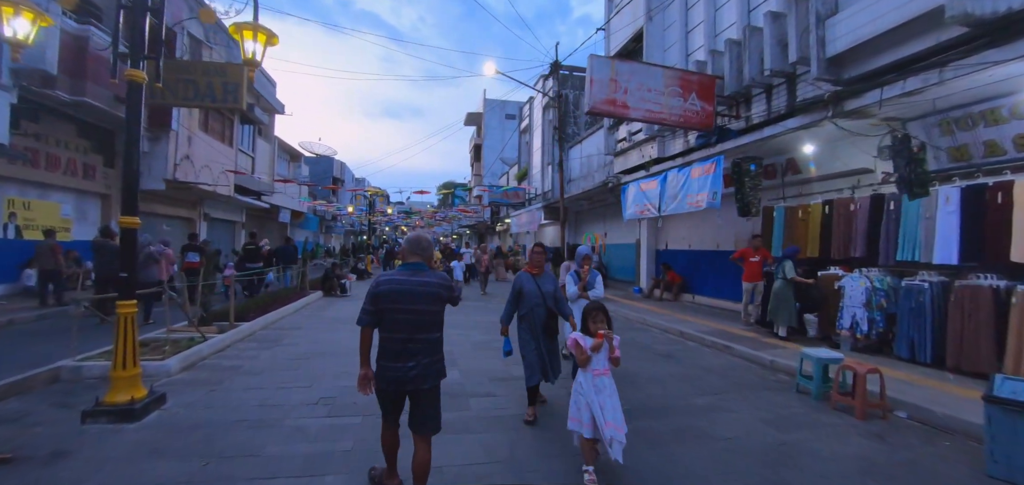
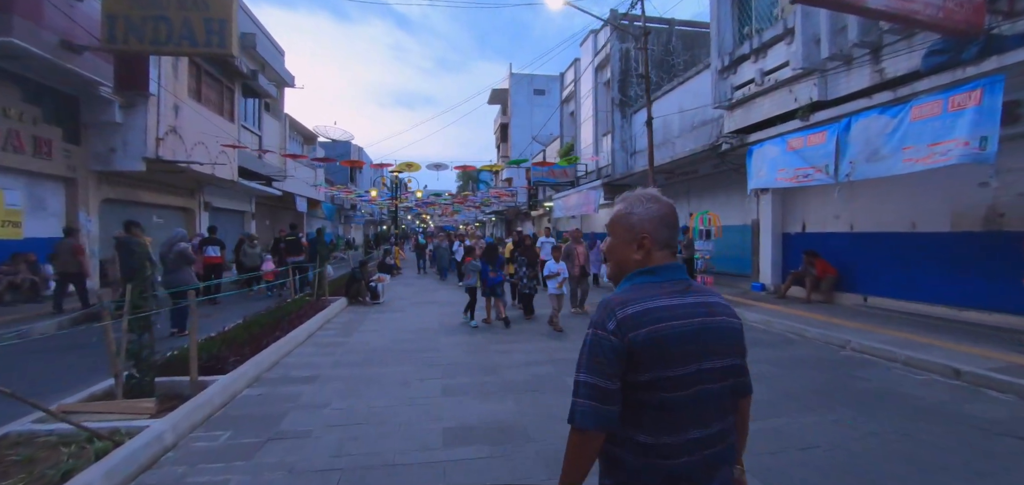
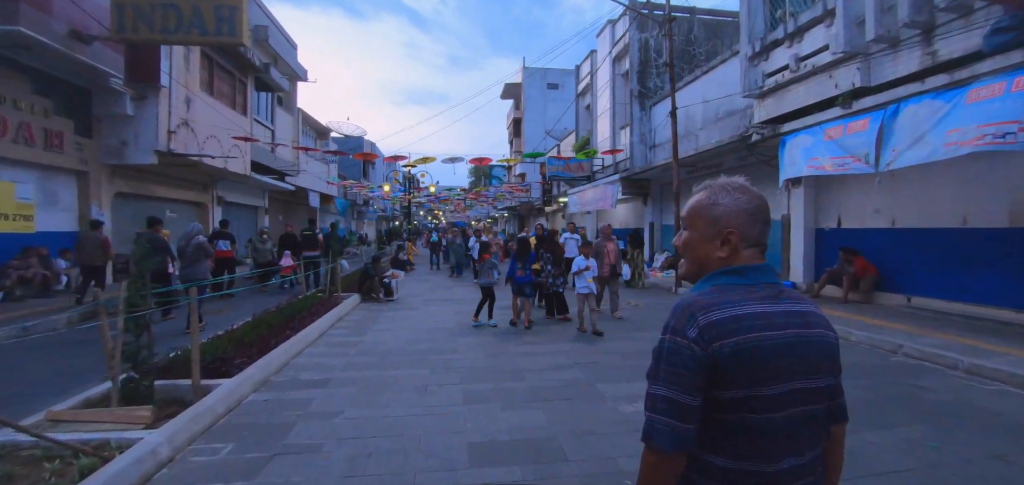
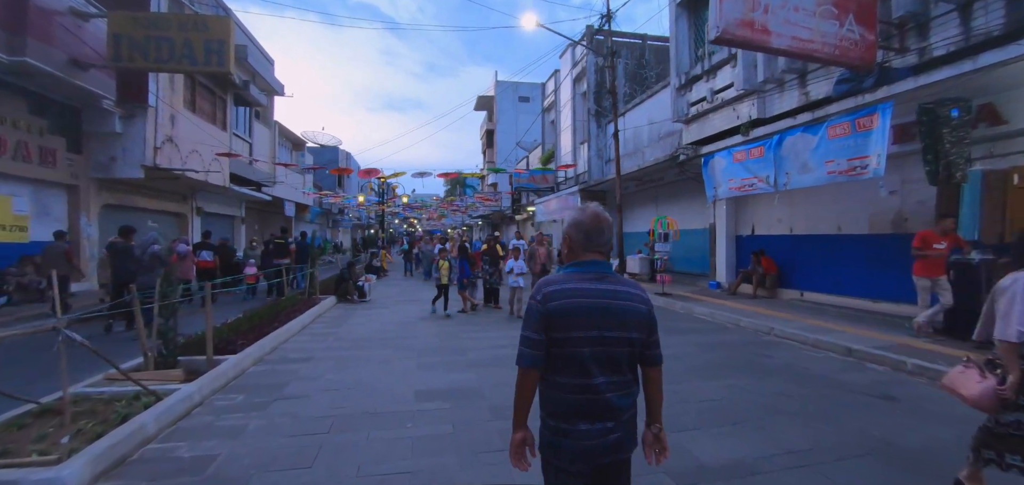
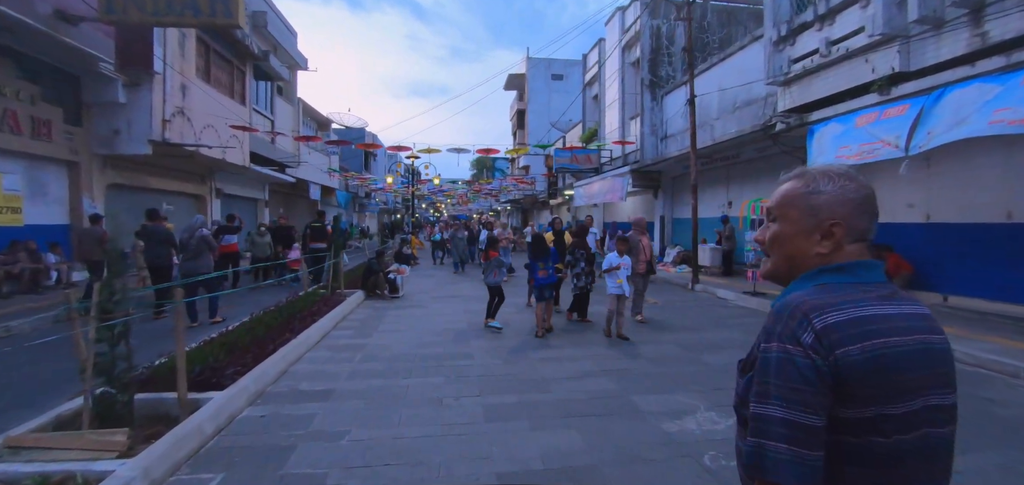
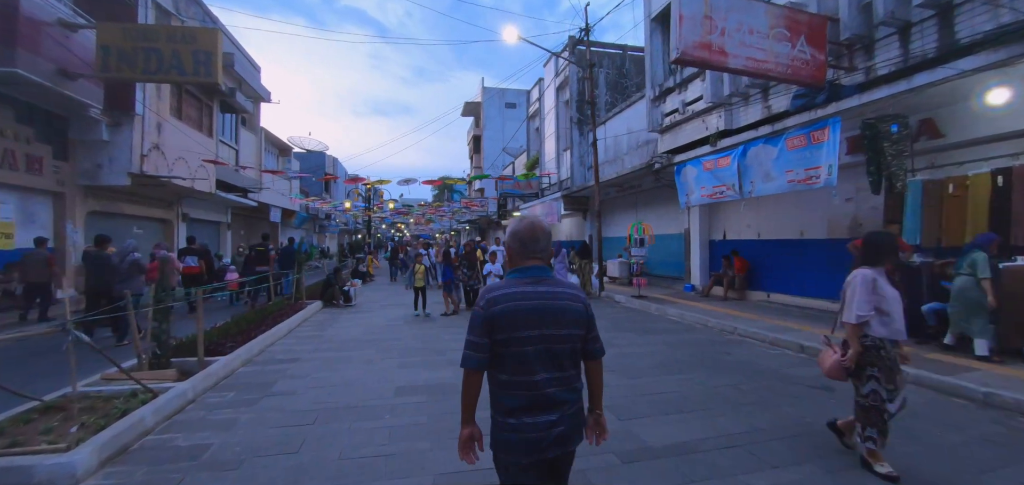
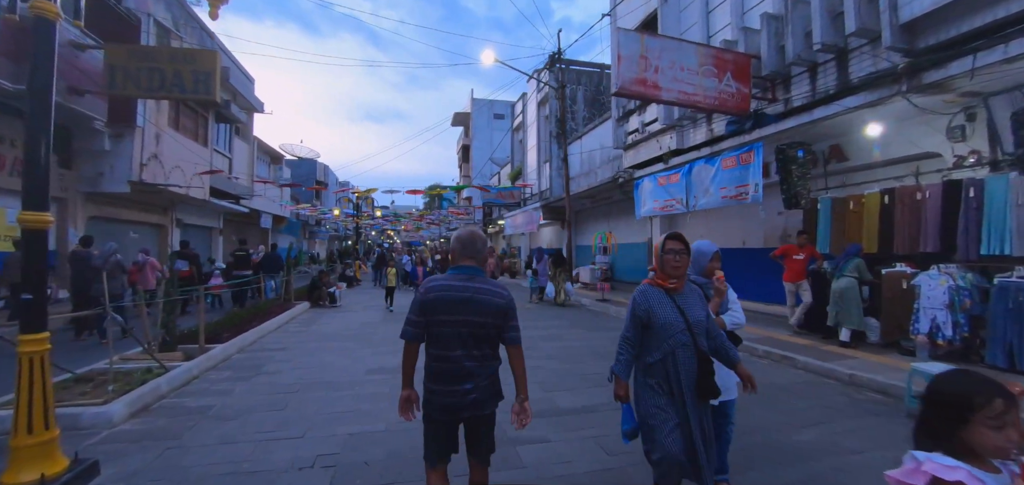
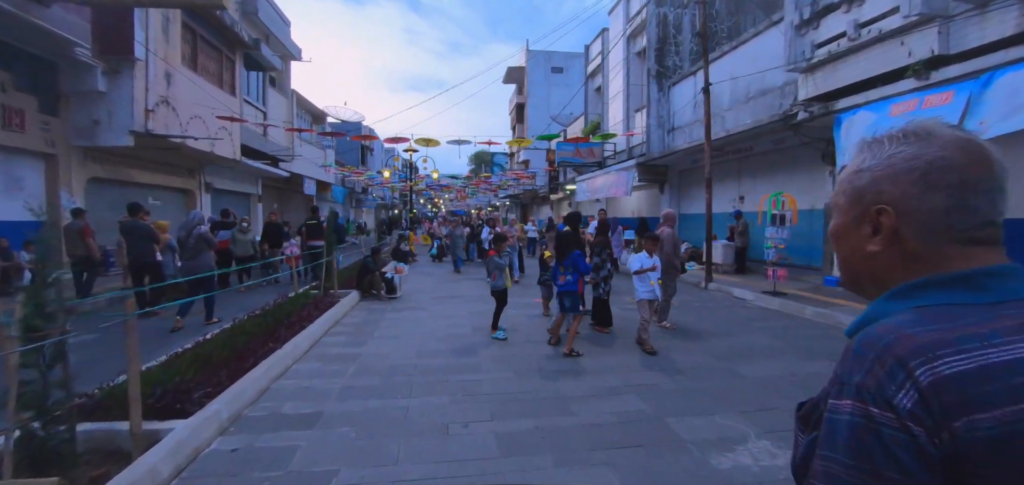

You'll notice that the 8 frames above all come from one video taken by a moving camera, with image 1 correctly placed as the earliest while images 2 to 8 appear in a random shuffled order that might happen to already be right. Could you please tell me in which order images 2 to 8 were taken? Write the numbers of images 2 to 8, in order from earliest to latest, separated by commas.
7, 6, 4, 2, 3, 5, 8
